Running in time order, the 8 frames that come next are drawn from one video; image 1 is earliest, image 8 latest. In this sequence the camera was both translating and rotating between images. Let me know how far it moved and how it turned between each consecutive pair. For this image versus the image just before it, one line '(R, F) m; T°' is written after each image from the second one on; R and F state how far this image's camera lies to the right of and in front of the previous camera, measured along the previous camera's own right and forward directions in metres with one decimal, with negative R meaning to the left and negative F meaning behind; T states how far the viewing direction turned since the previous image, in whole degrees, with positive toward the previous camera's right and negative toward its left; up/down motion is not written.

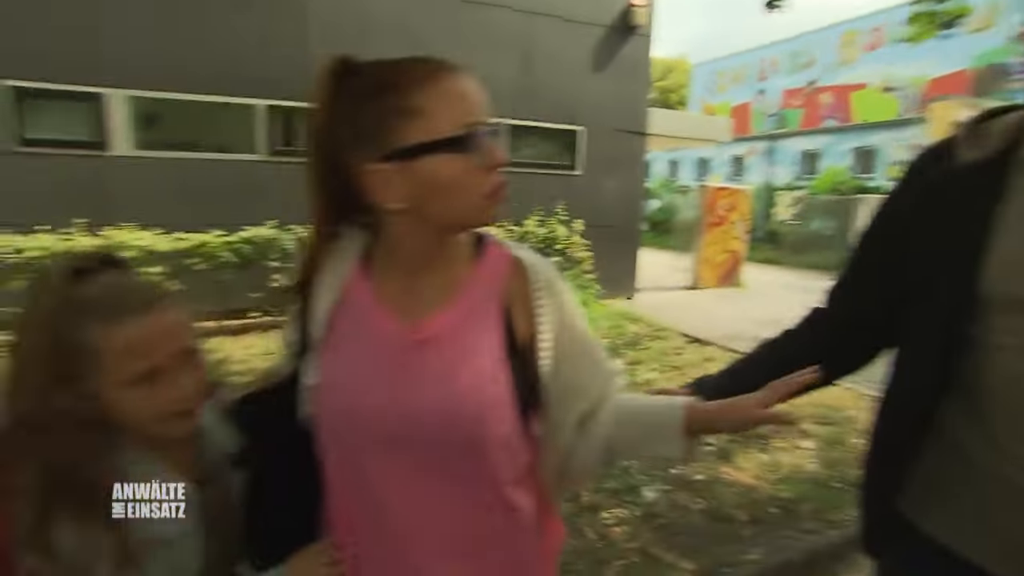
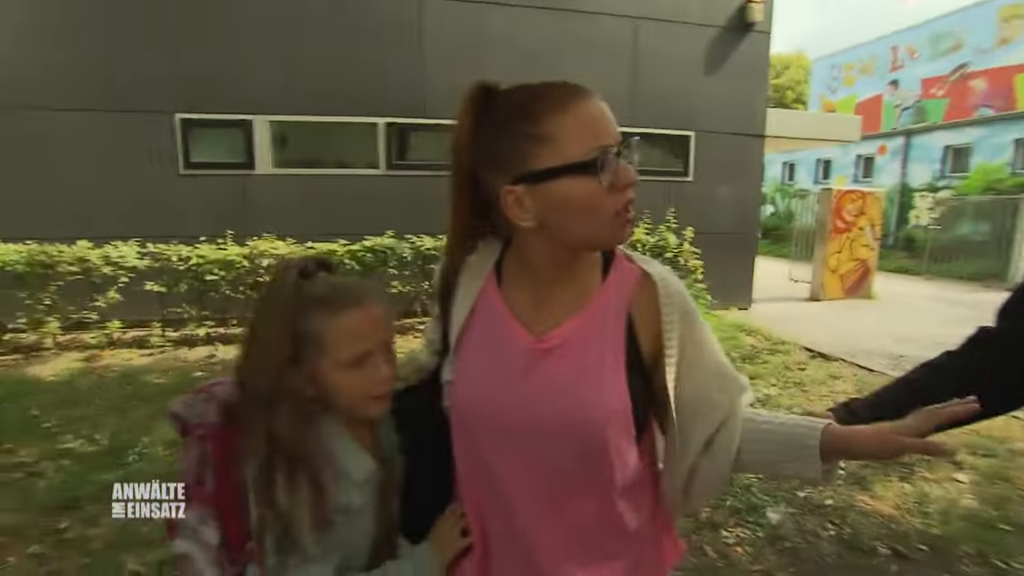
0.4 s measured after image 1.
(-0.1, 0.0) m; -10°
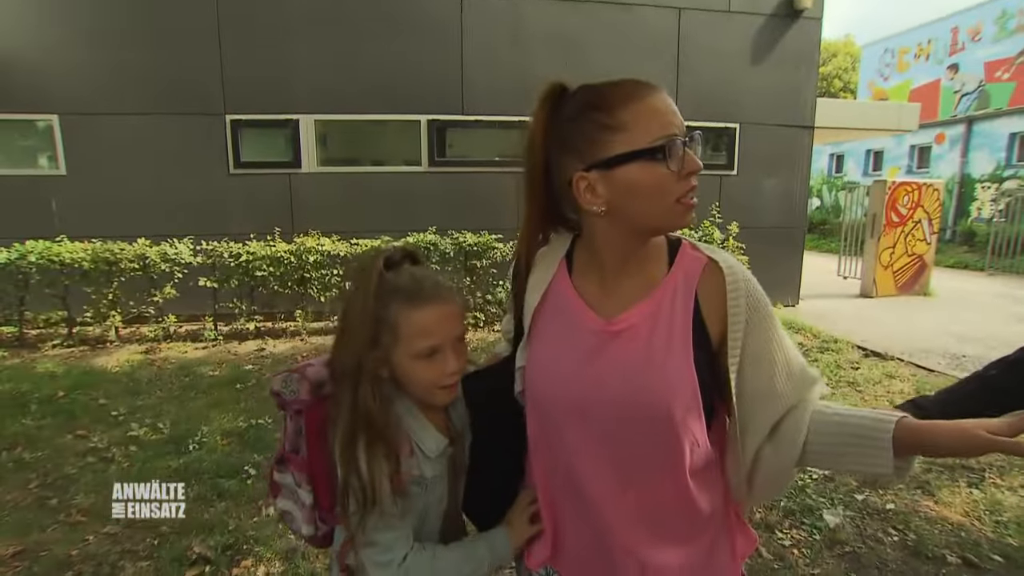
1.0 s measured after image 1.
(-0.1, 0.0) m; -4°
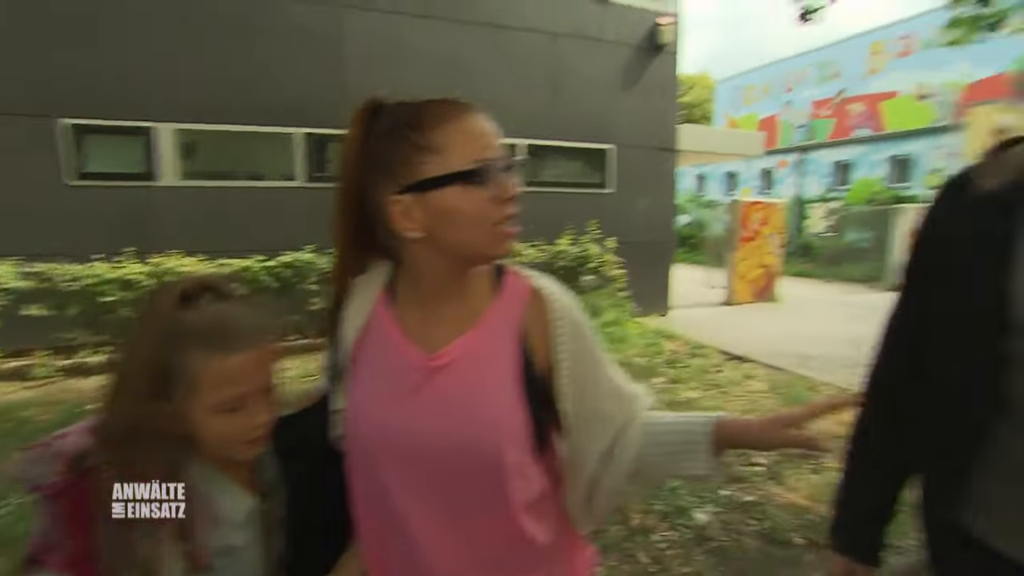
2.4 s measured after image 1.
(+0.1, 0.0) m; +11°
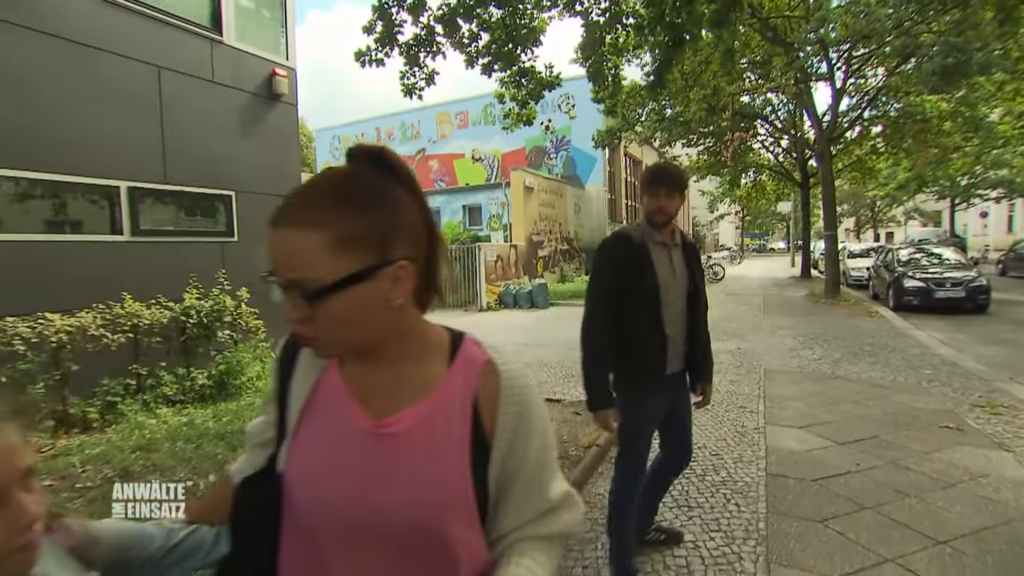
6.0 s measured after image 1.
(-0.5, -1.1) m; -1°
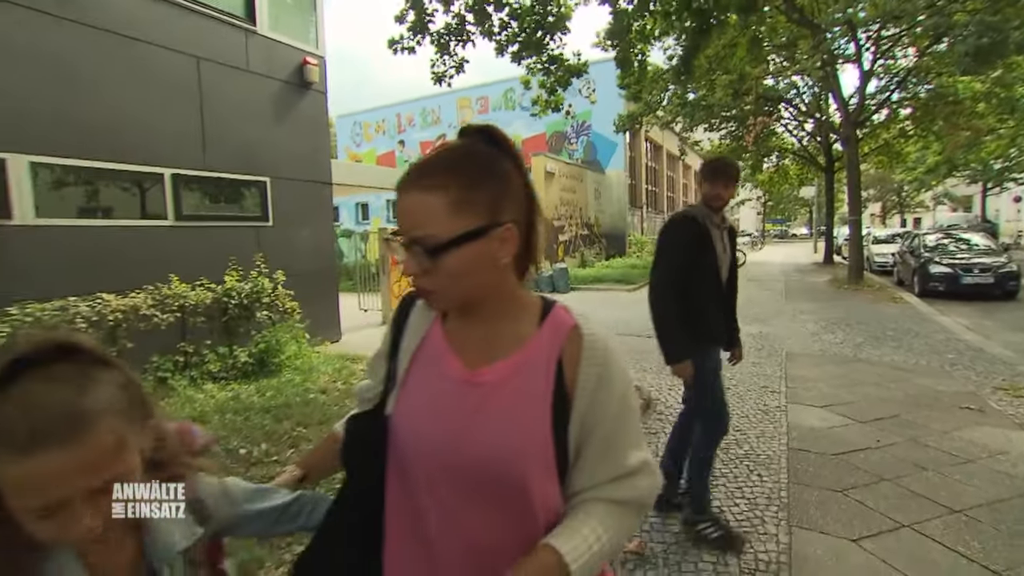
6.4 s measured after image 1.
(-0.2, -0.3) m; -2°
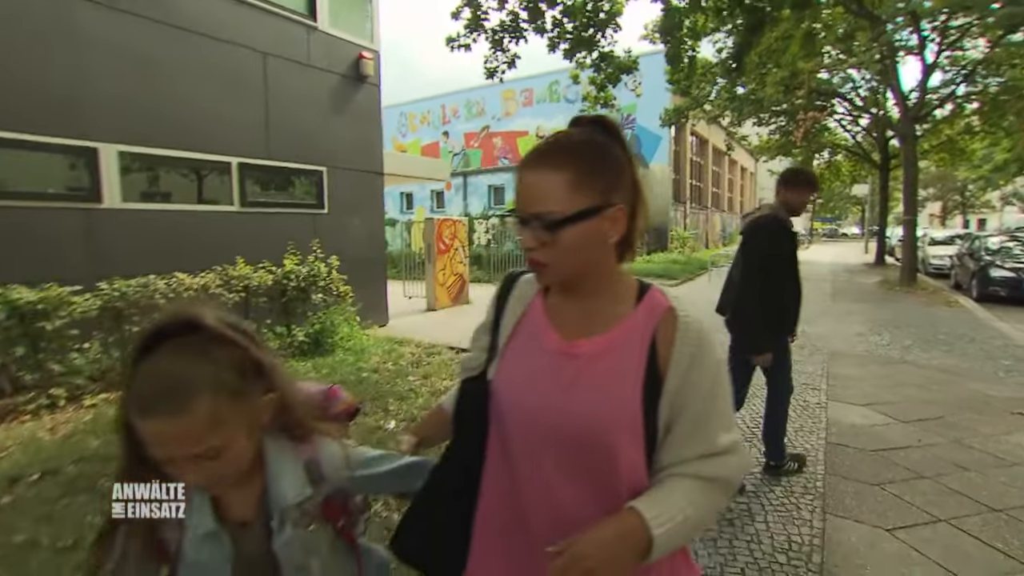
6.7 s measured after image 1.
(-0.1, -0.3) m; -4°
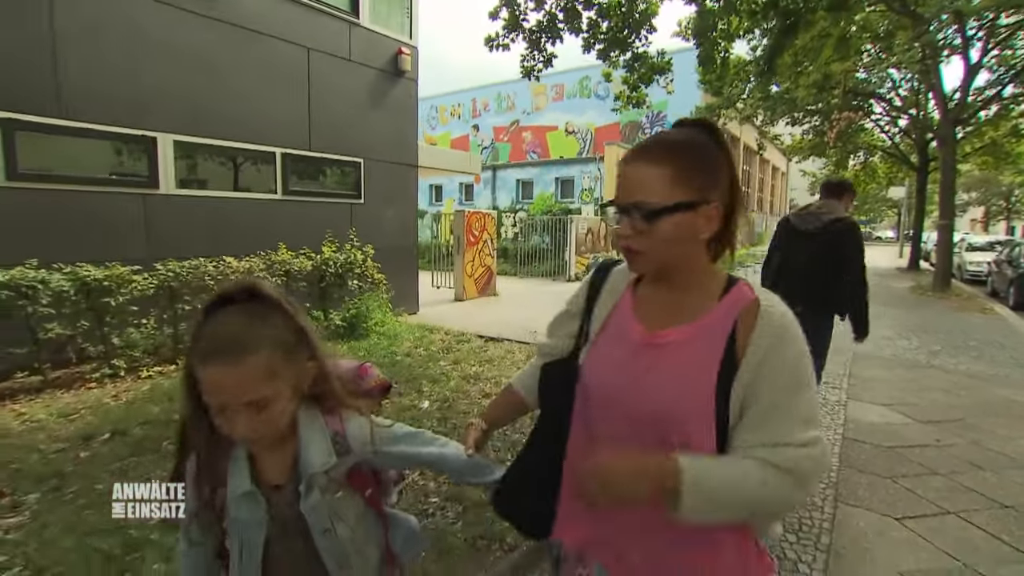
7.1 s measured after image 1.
(-0.1, -0.3) m; -2°
